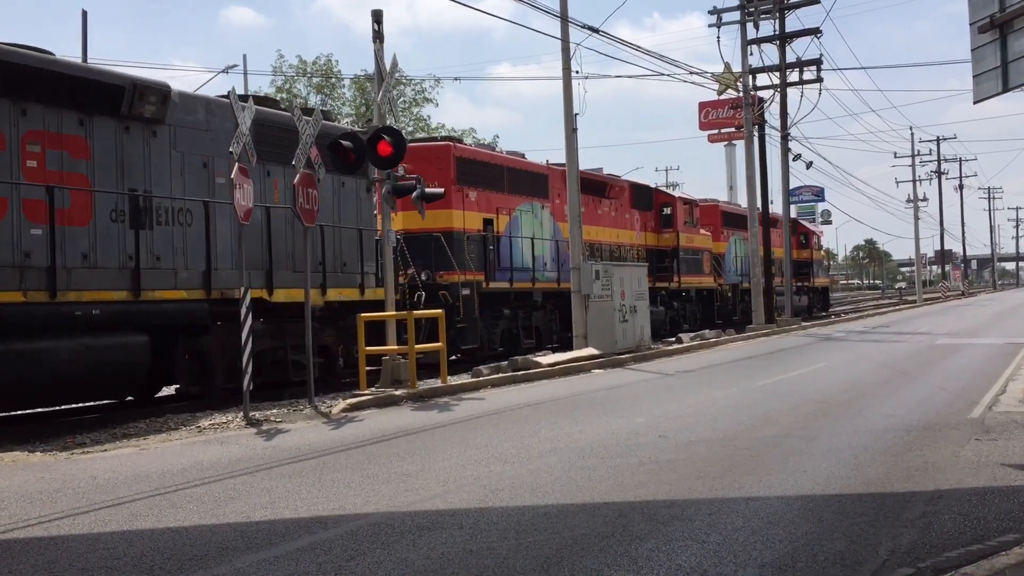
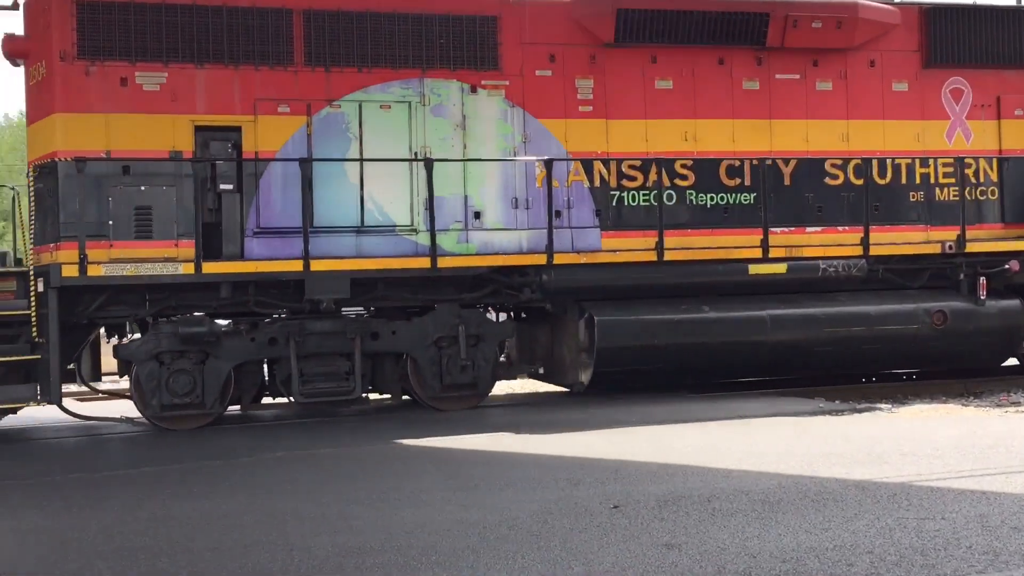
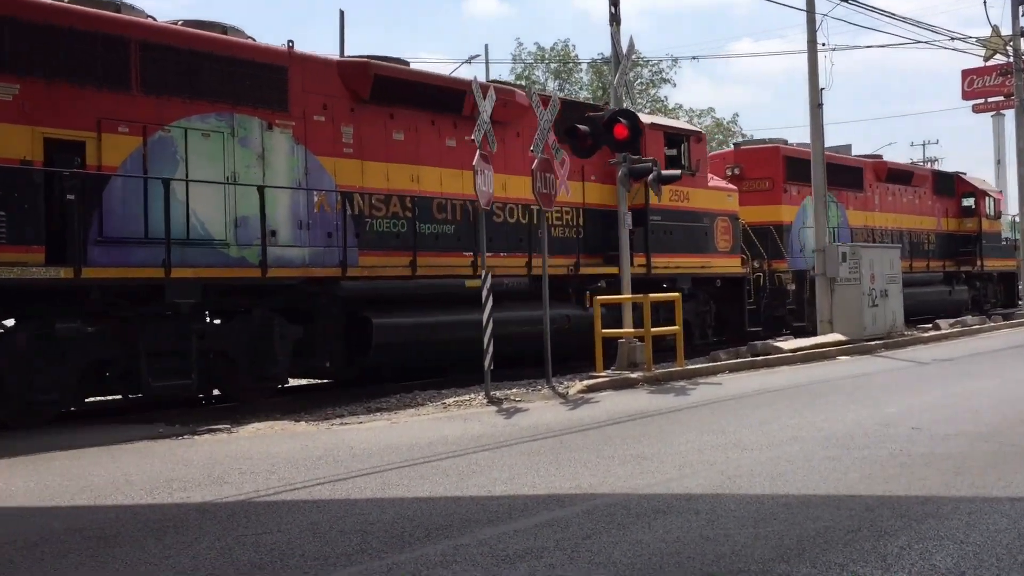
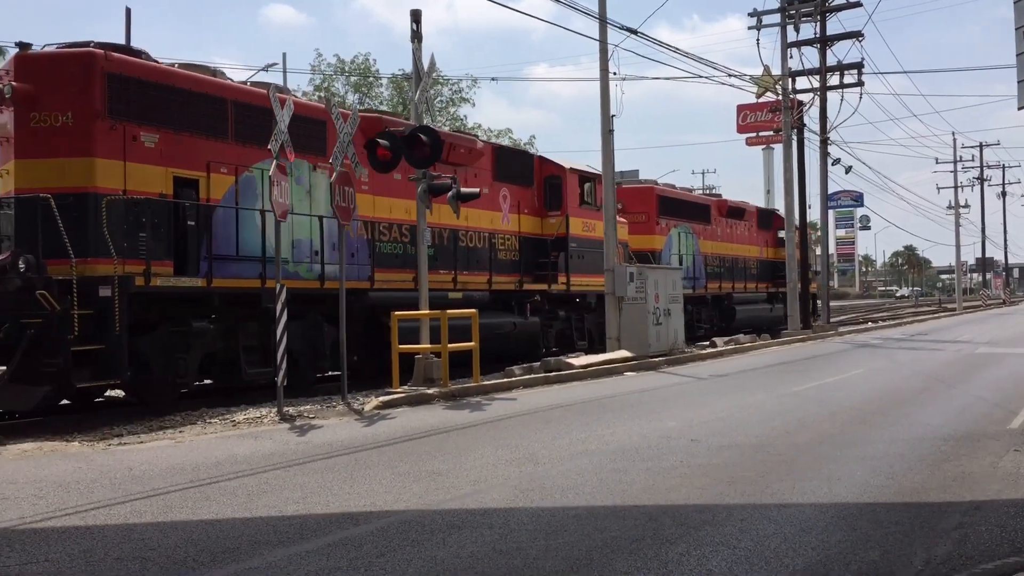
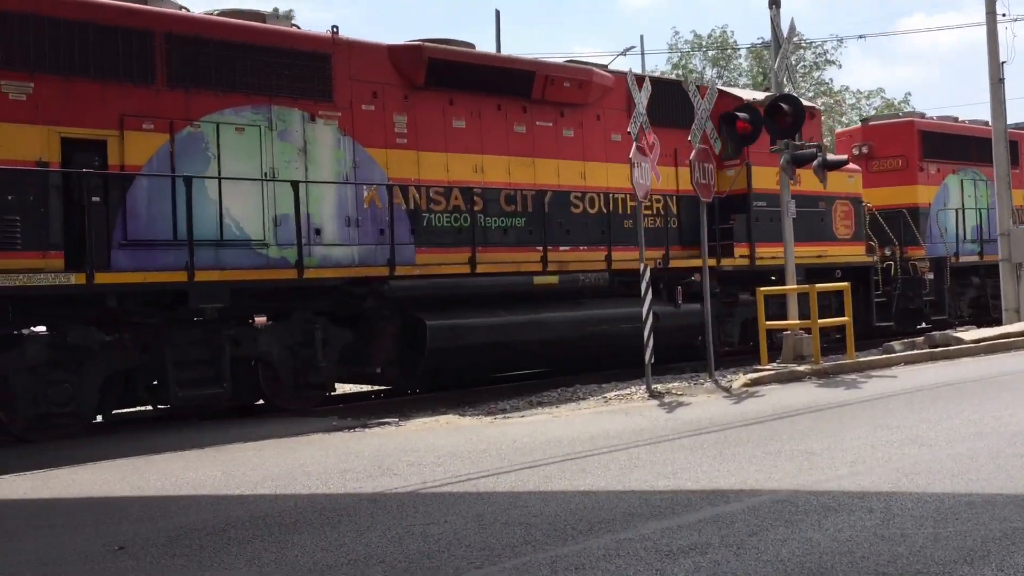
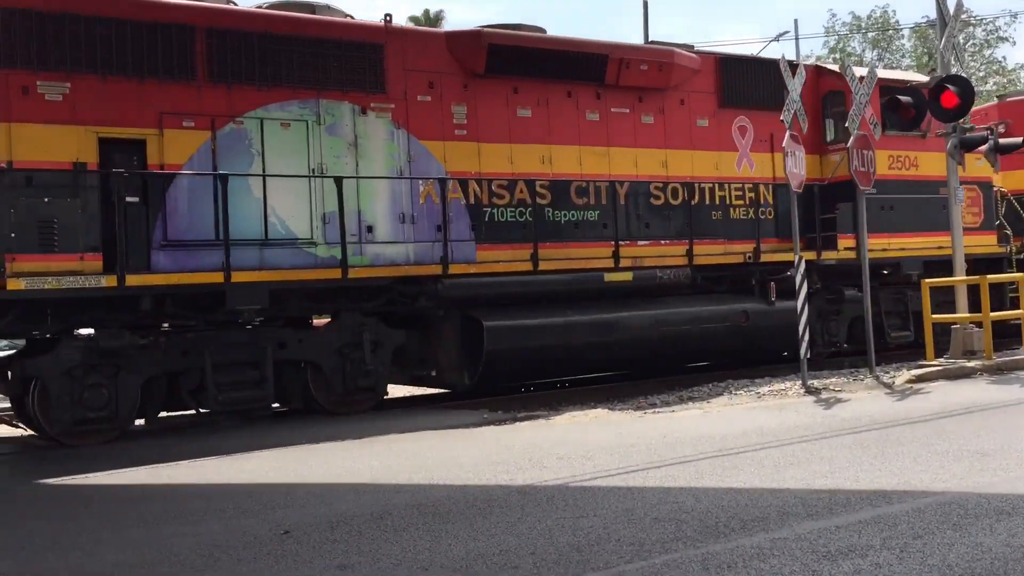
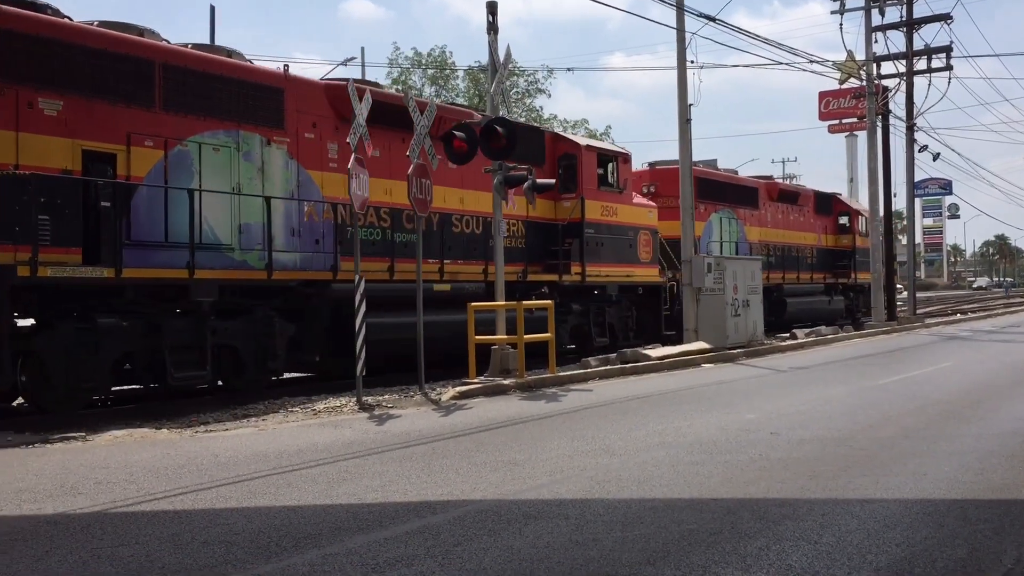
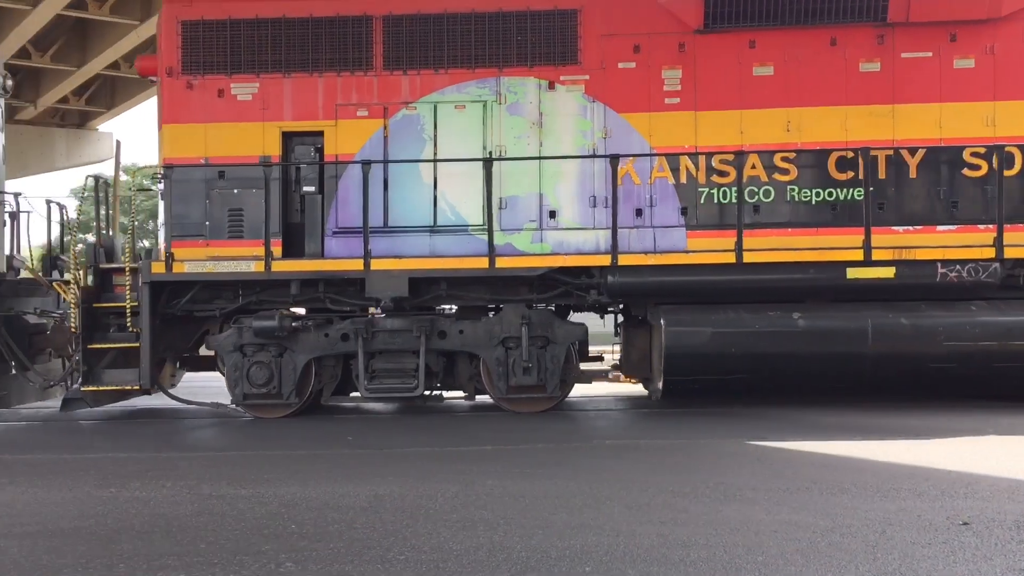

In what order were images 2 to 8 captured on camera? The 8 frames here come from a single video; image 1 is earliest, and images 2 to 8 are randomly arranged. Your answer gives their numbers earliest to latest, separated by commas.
4, 7, 3, 5, 6, 2, 8
